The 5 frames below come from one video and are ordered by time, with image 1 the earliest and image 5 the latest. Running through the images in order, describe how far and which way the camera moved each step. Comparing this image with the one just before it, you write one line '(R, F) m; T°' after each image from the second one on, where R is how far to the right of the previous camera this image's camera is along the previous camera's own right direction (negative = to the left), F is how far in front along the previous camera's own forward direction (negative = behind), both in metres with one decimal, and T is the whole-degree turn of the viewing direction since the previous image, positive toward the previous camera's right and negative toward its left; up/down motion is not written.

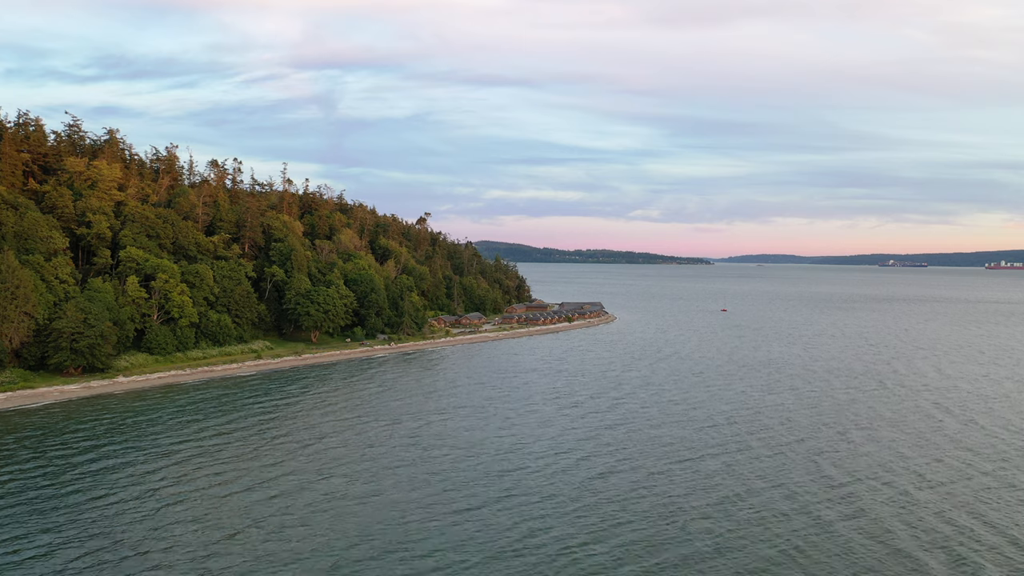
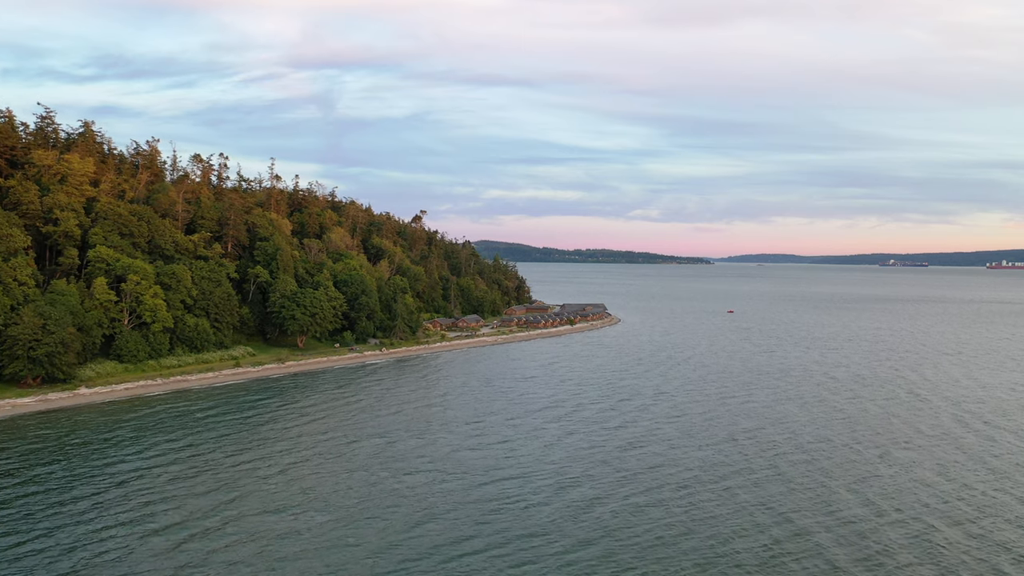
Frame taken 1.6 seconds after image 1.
(0.0, +4.0) m; 0°
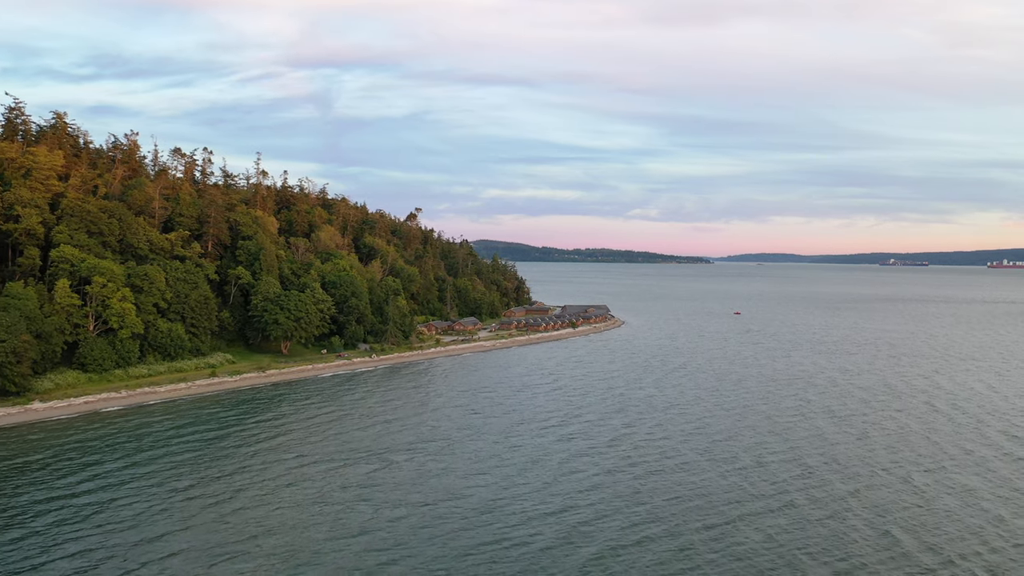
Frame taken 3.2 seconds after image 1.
(0.0, +4.0) m; 0°
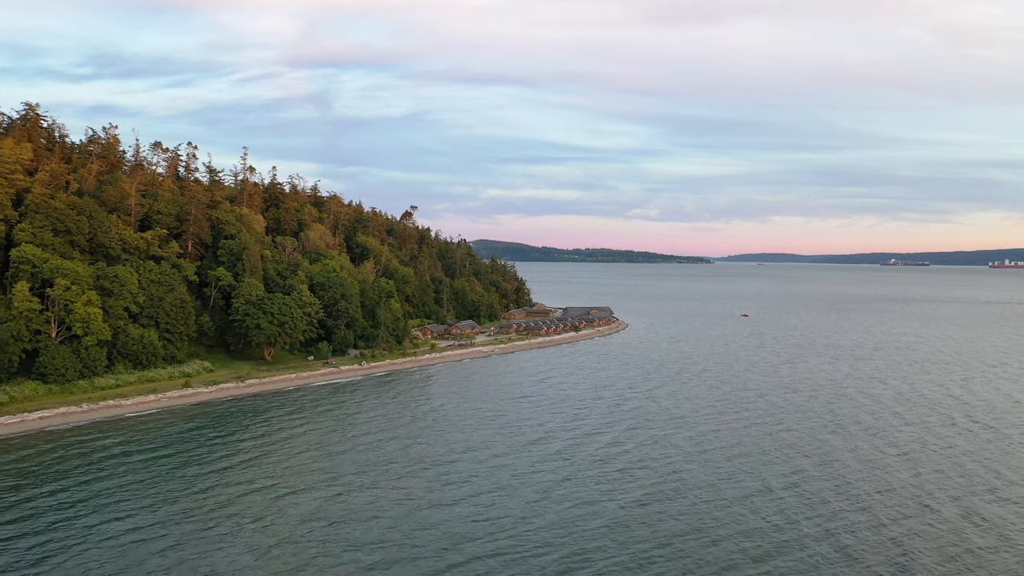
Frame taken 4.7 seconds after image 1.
(0.0, +3.7) m; 0°
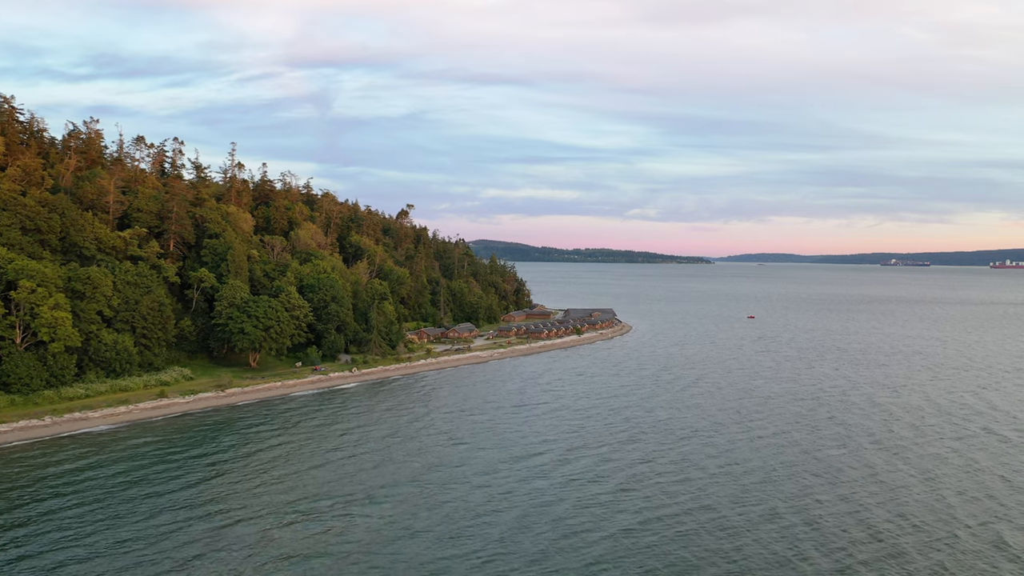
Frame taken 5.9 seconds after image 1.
(0.0, +3.0) m; 0°
